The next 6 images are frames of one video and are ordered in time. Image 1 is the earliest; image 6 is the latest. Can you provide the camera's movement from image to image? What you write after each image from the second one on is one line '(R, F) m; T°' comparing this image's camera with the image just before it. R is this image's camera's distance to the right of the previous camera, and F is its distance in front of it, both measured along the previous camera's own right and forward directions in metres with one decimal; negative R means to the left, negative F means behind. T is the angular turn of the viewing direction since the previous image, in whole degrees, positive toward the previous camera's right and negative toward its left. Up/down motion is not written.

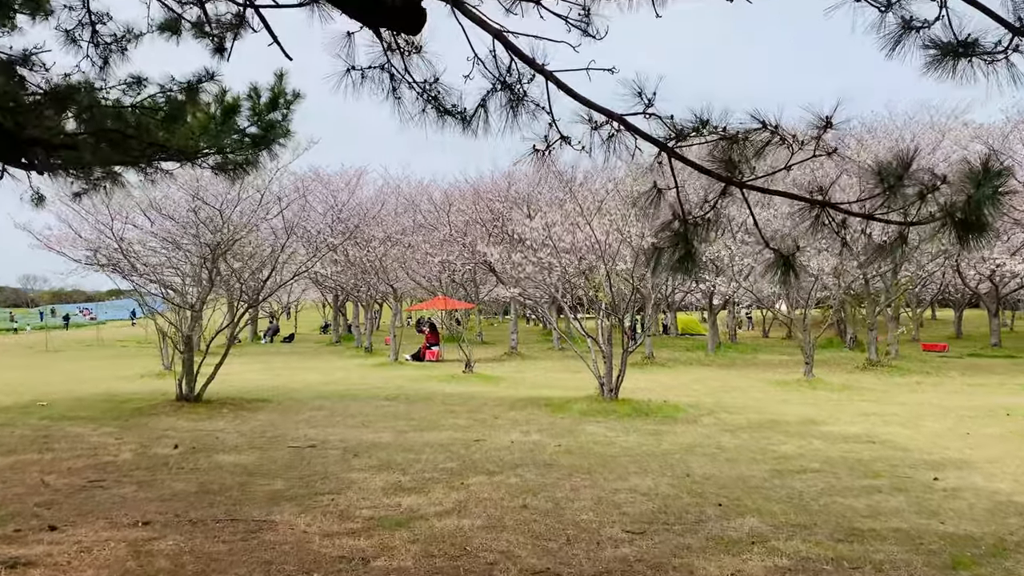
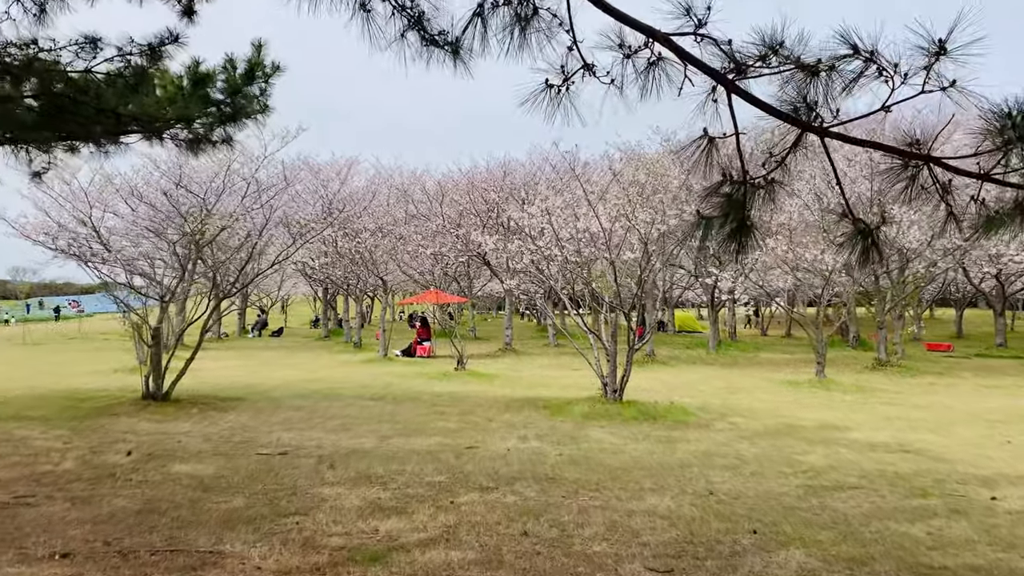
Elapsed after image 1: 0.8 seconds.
(0.0, +0.8) m; 0°
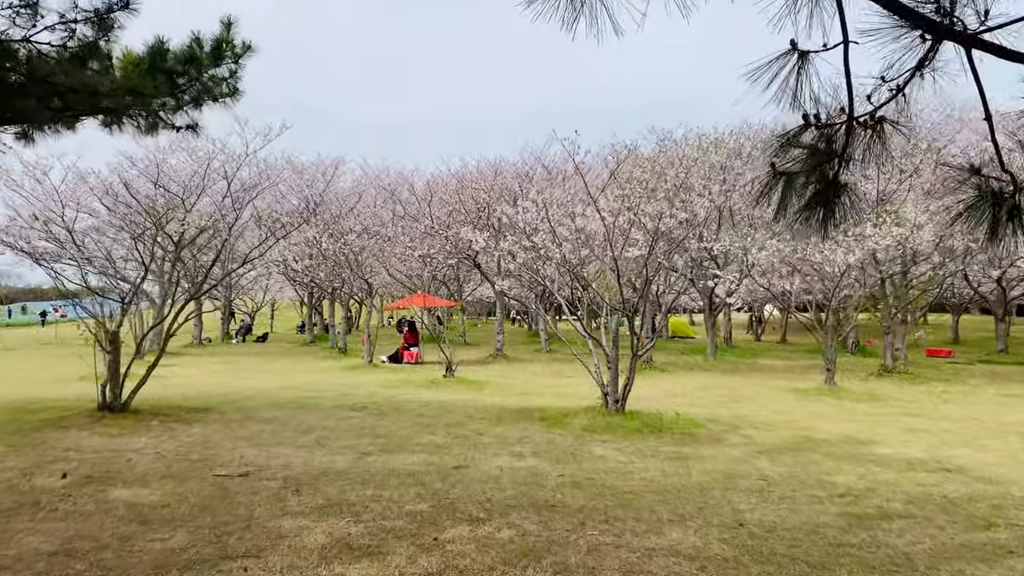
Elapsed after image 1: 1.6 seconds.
(0.0, +0.8) m; +1°
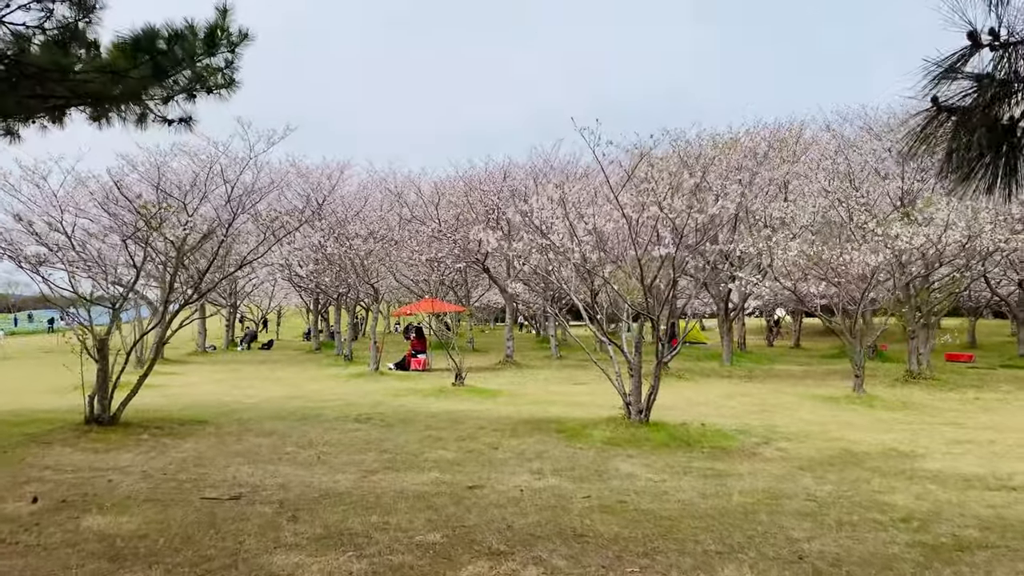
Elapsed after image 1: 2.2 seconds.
(-0.1, +0.5) m; 0°
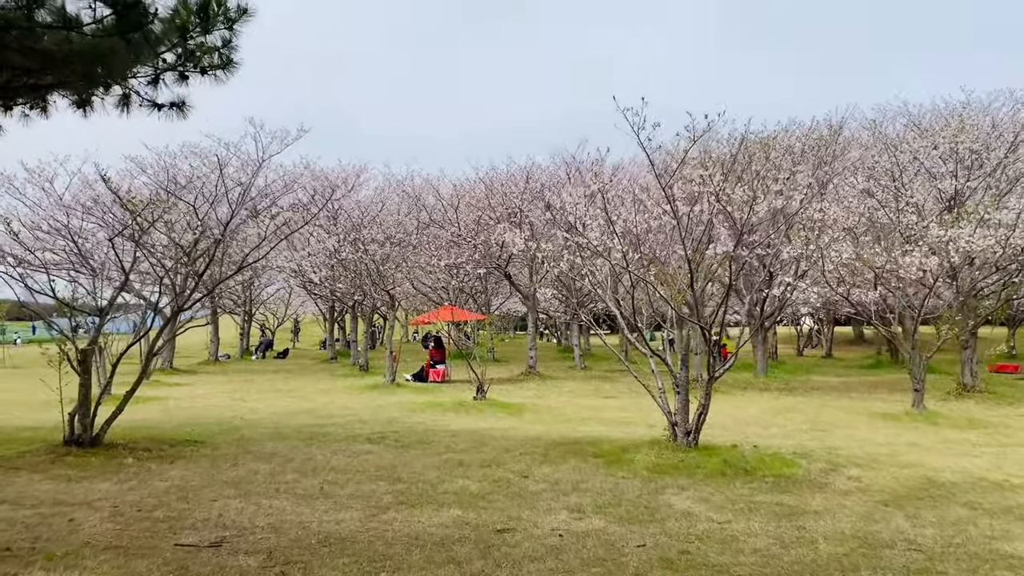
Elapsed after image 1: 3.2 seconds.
(-0.1, +0.9) m; -1°
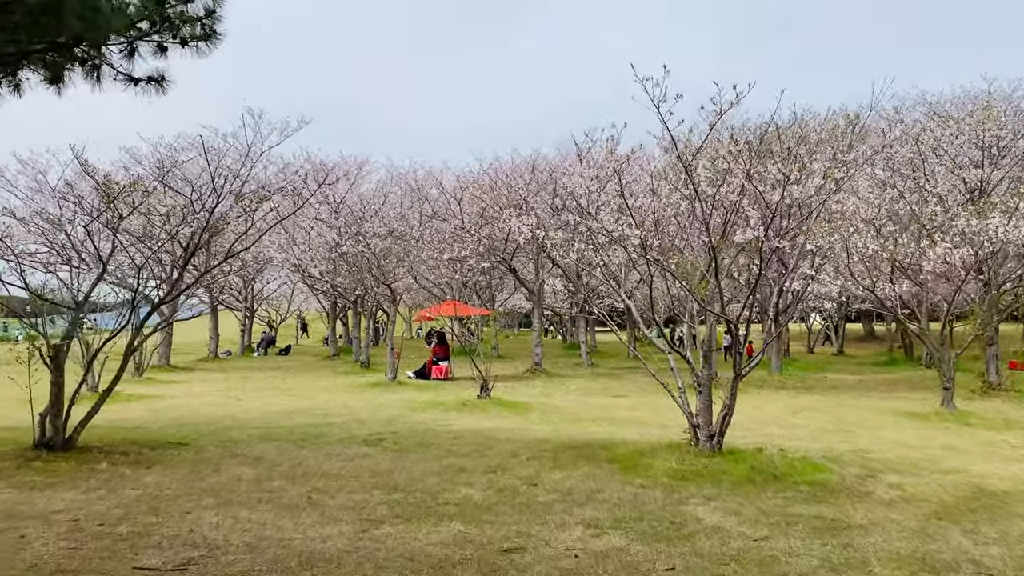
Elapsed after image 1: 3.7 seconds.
(0.0, +0.5) m; 0°
